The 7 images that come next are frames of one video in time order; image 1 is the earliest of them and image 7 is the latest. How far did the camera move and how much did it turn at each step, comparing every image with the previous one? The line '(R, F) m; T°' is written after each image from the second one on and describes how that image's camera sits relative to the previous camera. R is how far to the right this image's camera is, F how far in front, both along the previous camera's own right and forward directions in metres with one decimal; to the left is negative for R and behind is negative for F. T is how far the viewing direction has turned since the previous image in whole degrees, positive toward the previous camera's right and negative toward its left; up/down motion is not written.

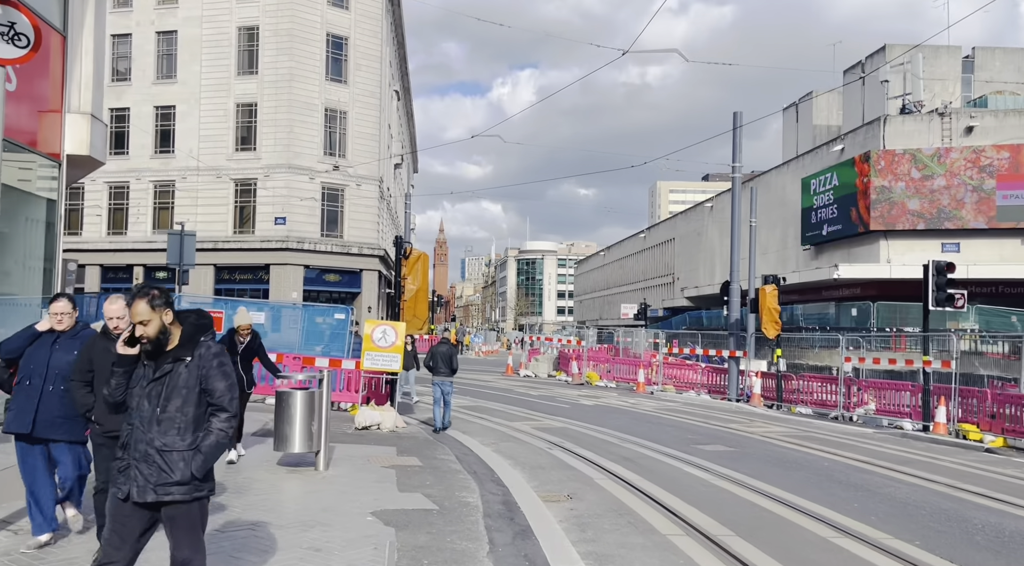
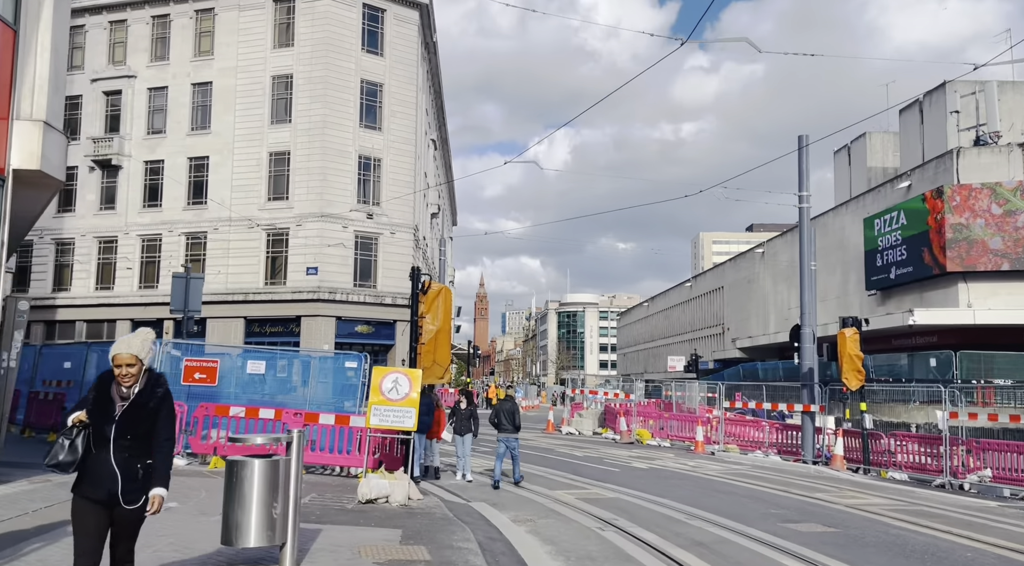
(0.0, +2.3) m; -3°
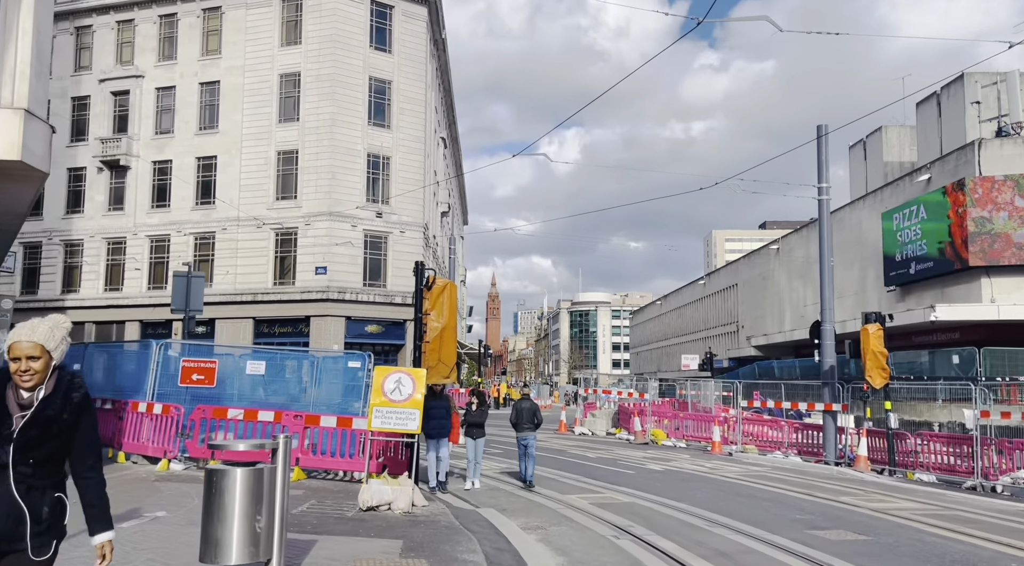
(0.0, +0.6) m; -1°
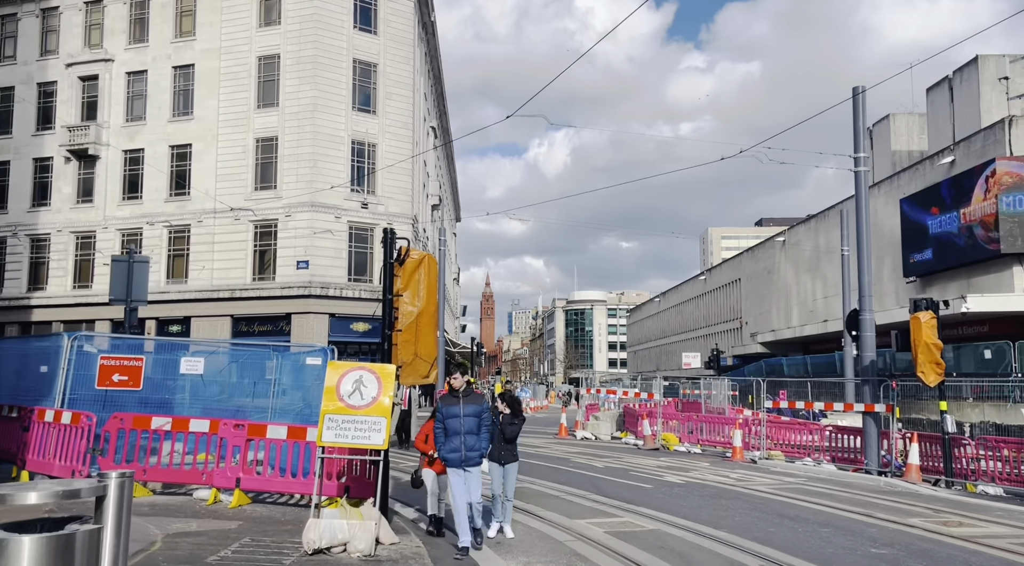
(0.0, +2.4) m; +1°
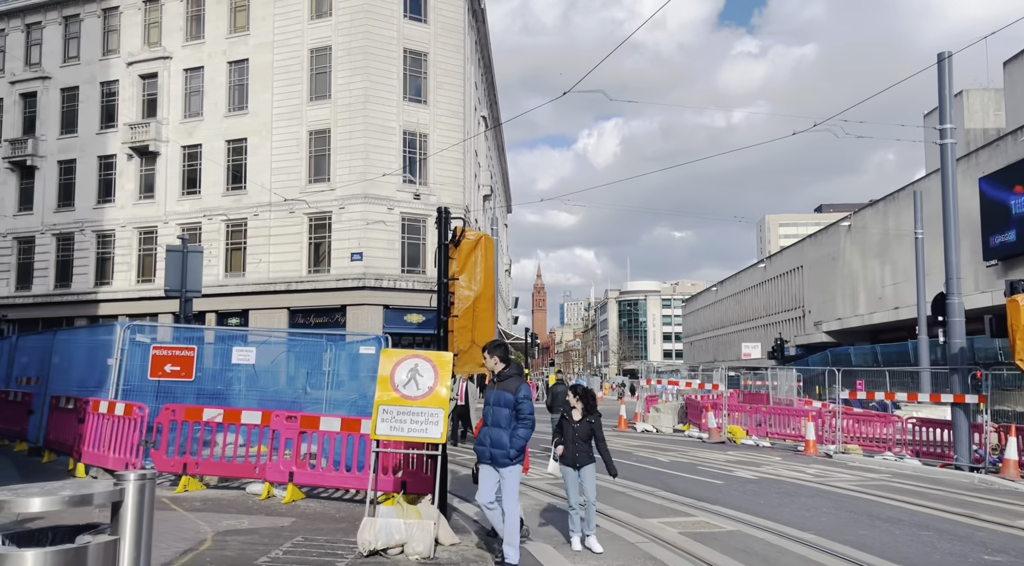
(-0.1, +0.6) m; -4°
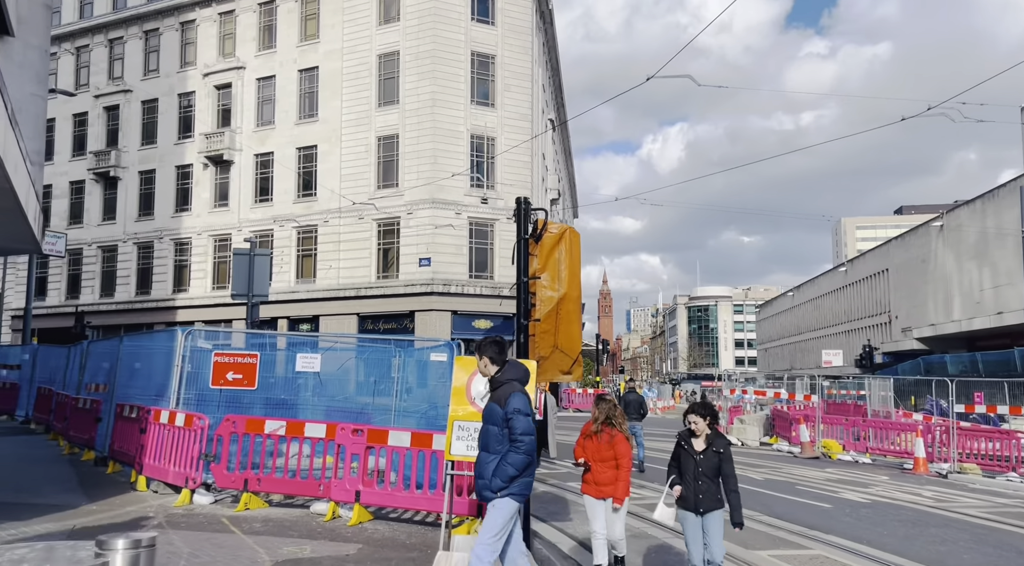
(-0.2, +0.9) m; -5°
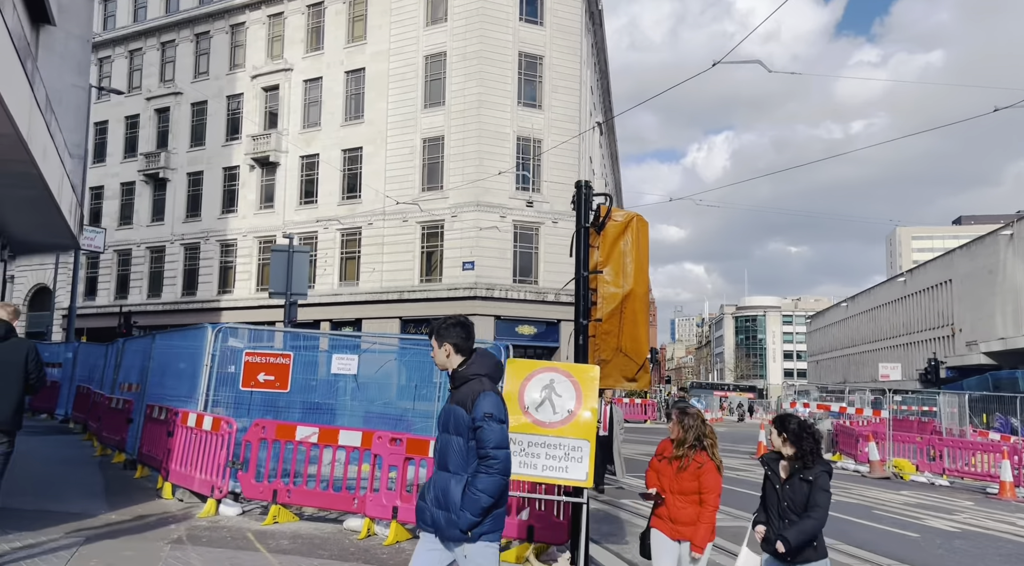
(-0.1, +0.8) m; -3°
